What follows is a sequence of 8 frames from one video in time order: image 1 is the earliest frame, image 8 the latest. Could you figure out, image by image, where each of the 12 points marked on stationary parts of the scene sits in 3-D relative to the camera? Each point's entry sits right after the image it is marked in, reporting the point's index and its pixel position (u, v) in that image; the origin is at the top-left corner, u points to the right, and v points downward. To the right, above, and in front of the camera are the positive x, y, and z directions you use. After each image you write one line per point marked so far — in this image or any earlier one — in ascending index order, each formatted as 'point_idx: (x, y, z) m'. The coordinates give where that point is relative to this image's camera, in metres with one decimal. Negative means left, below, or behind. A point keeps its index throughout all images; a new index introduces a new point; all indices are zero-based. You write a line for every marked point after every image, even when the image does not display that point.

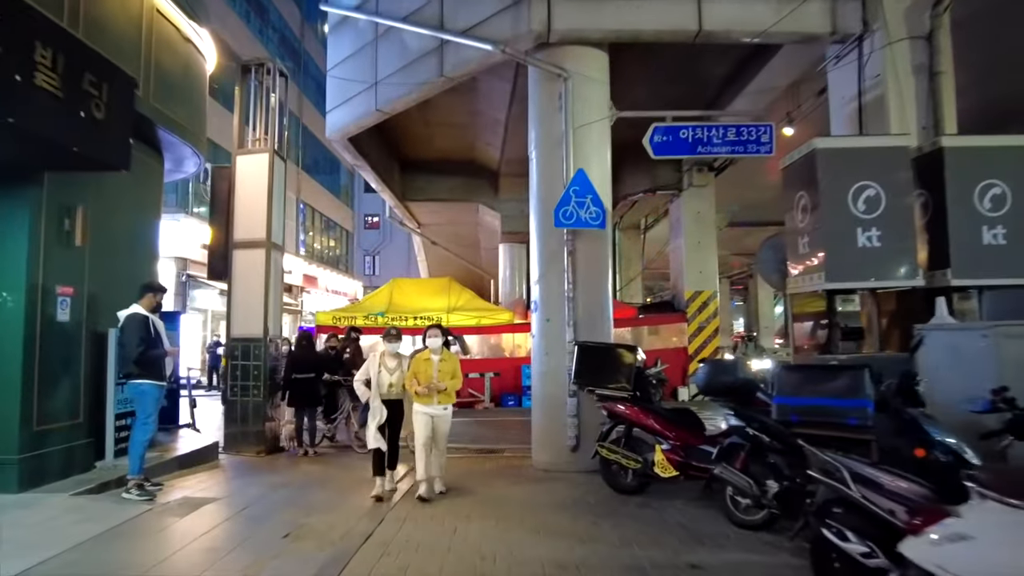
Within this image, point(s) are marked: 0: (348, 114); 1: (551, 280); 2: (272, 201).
0: (-3.0, +3.2, +12.3) m
1: (+0.5, +0.1, +8.7) m
2: (-3.6, +1.3, +10.0) m
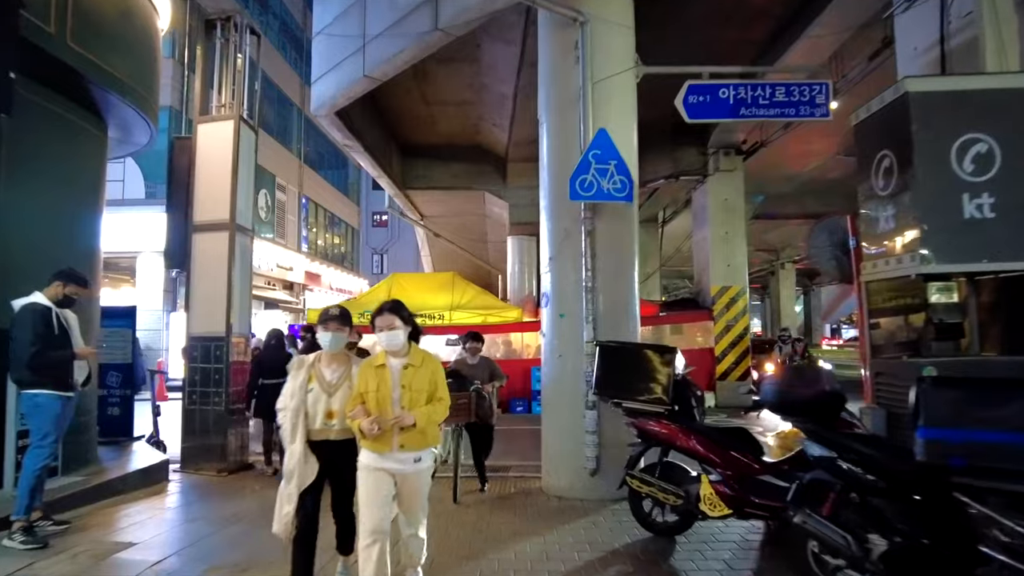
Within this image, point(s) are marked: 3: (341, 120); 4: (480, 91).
0: (-2.9, +3.3, +10.9) m
1: (+0.6, +0.2, +7.2) m
2: (-3.5, +1.4, +8.5) m
3: (-3.1, +3.0, +12.1) m
4: (-0.7, +4.0, +13.6) m
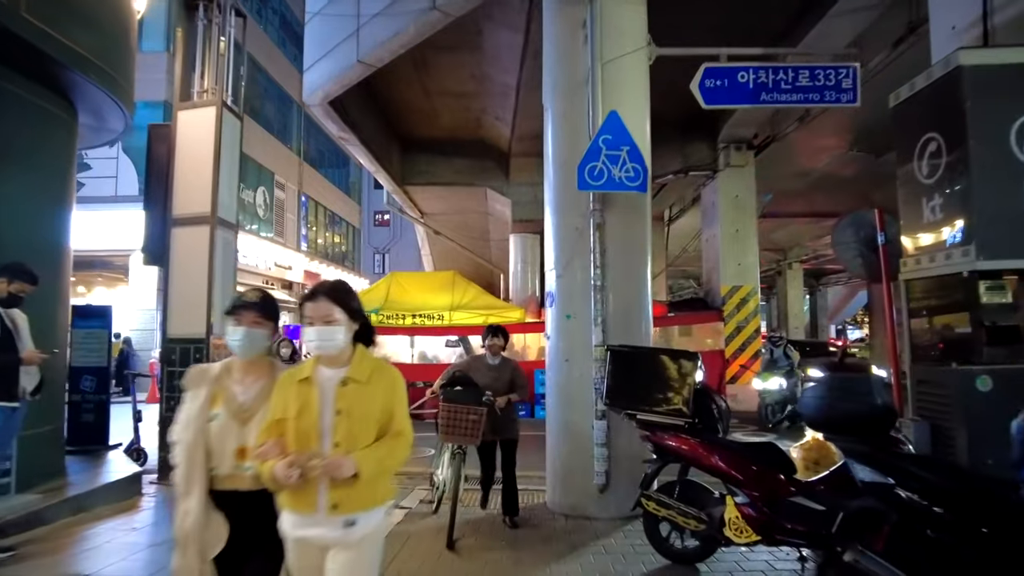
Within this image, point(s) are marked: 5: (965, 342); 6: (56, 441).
0: (-2.8, +3.4, +10.3) m
1: (+0.6, +0.2, +6.6) m
2: (-3.5, +1.4, +8.0) m
3: (-3.1, +3.0, +11.5) m
4: (-0.6, +4.0, +13.0) m
5: (+3.2, -0.4, +4.8) m
6: (-4.8, -1.6, +7.0) m
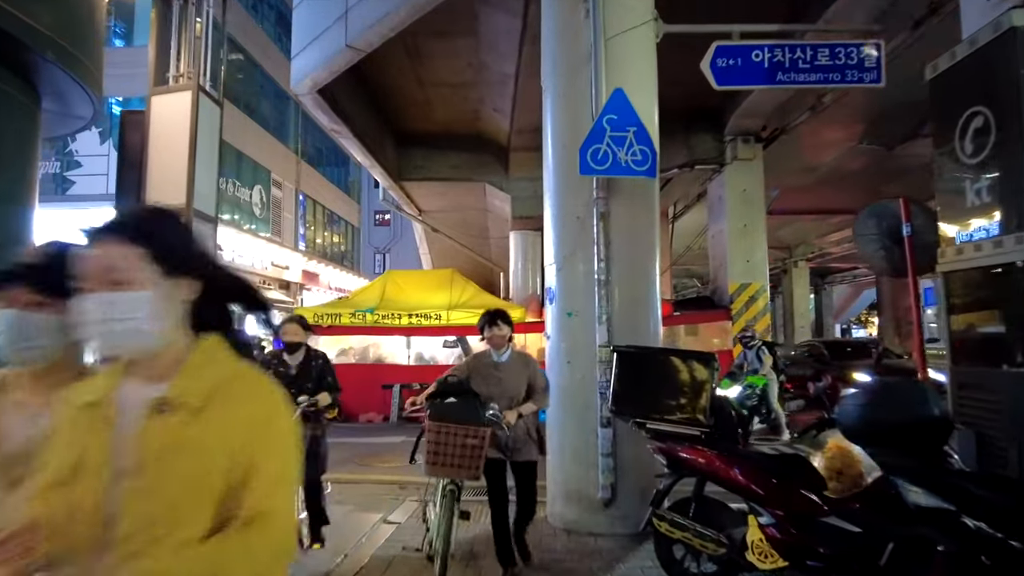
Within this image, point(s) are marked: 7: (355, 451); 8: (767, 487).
0: (-2.9, +3.4, +9.8) m
1: (+0.6, +0.3, +6.1) m
2: (-3.5, +1.5, +7.4) m
3: (-3.1, +3.1, +11.0) m
4: (-0.6, +4.0, +12.4) m
5: (+3.2, -0.3, +4.3) m
6: (-4.8, -1.6, +6.4) m
7: (-2.5, -2.6, +10.7) m
8: (+1.6, -1.2, +4.1) m
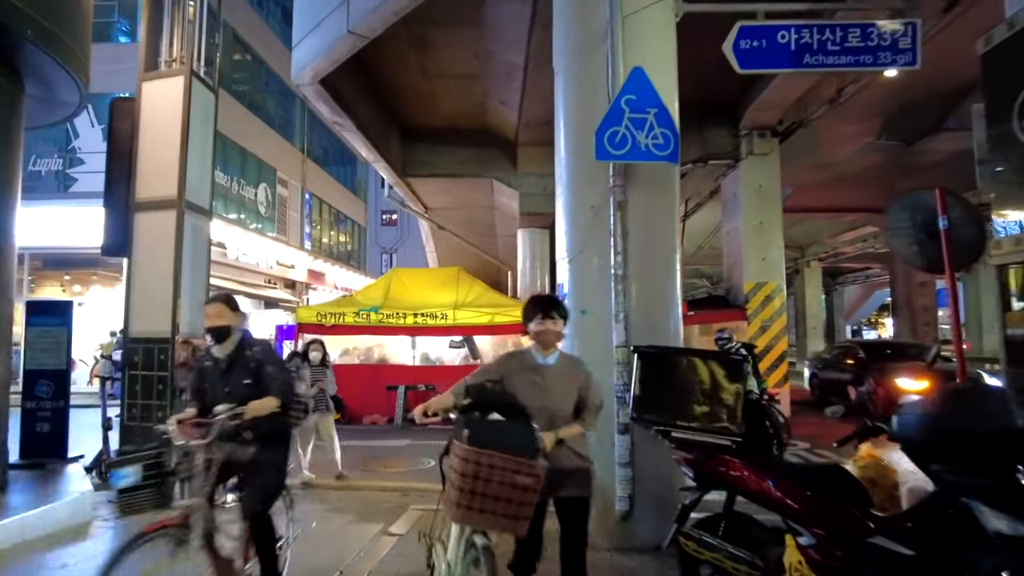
0: (-2.7, +3.4, +9.4) m
1: (+0.7, +0.3, +5.6) m
2: (-3.4, +1.5, +7.0) m
3: (-2.9, +3.1, +10.6) m
4: (-0.5, +4.1, +12.0) m
5: (+3.2, -0.3, +3.8) m
6: (-4.7, -1.5, +6.1) m
7: (-2.4, -2.6, +10.4) m
8: (+1.7, -1.2, +3.7) m
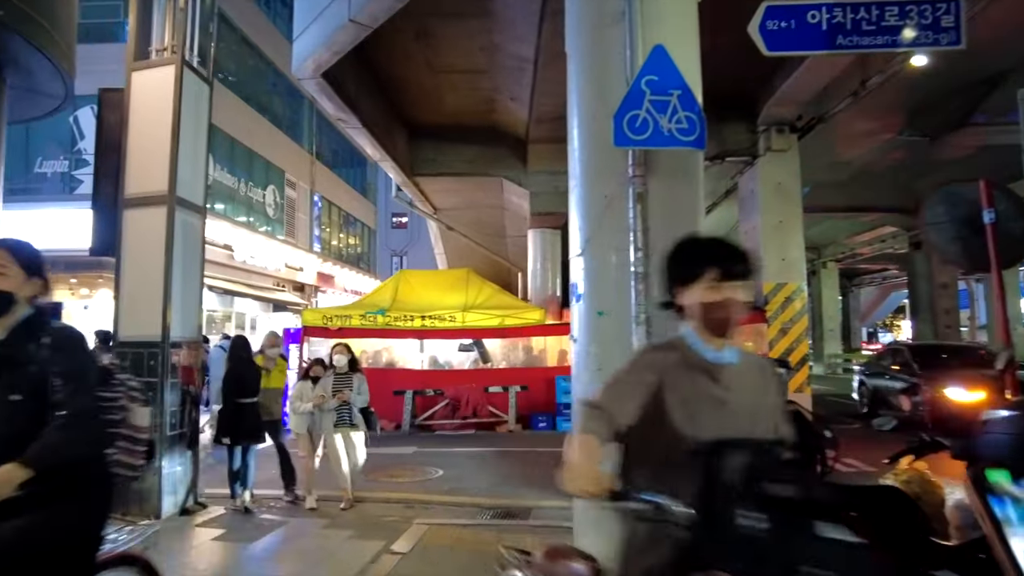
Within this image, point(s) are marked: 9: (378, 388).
0: (-2.6, +3.4, +9.0) m
1: (+0.7, +0.3, +5.2) m
2: (-3.3, +1.5, +6.7) m
3: (-2.8, +3.1, +10.2) m
4: (-0.3, +4.1, +11.6) m
5: (+3.3, -0.3, +3.3) m
6: (-4.6, -1.5, +5.7) m
7: (-2.2, -2.6, +9.9) m
8: (+1.7, -1.2, +3.2) m
9: (-2.8, -2.1, +13.9) m
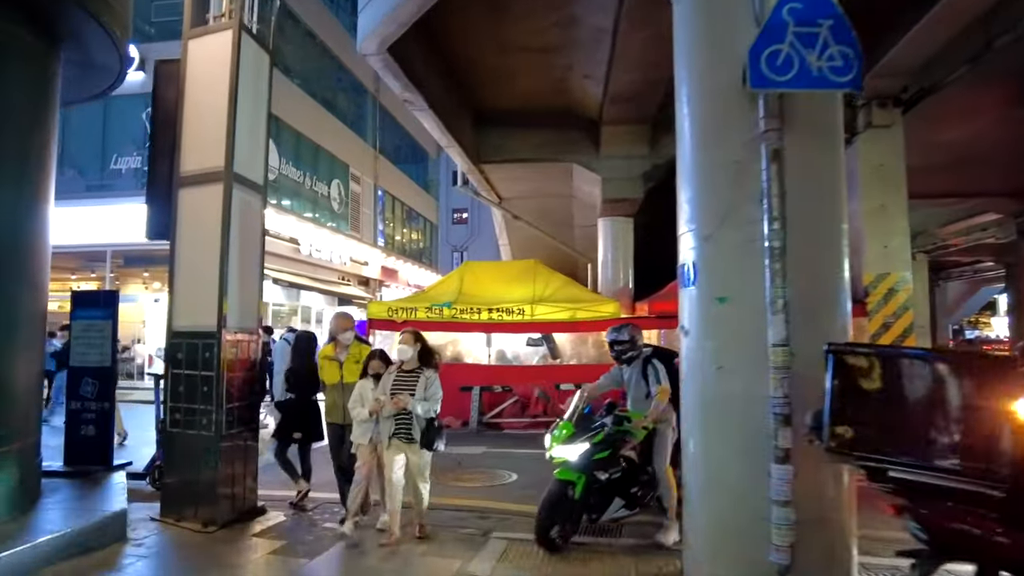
0: (-1.6, +3.6, +8.4) m
1: (+1.4, +0.4, +4.3) m
2: (-2.5, +1.6, +6.1) m
3: (-1.7, +3.2, +9.6) m
4: (+0.9, +4.2, +10.8) m
5: (+3.8, -0.2, +2.2) m
6: (-3.9, -1.4, +5.3) m
7: (-1.2, -2.5, +9.3) m
8: (+2.2, -1.1, +2.3) m
9: (-1.4, -1.9, +13.3) m
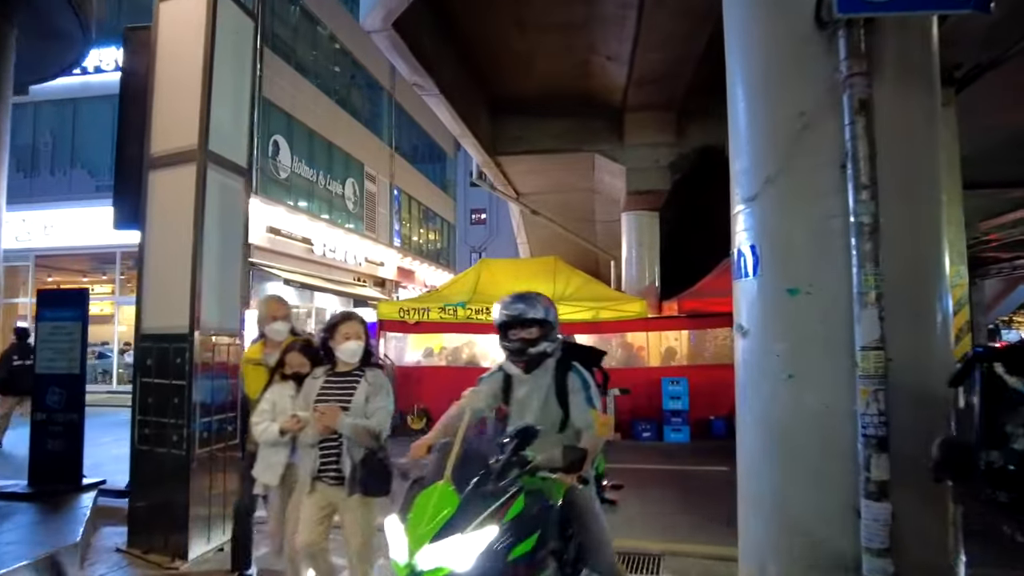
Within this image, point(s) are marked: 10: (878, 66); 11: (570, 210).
0: (-1.4, +3.6, +7.6) m
1: (+1.5, +0.5, +3.4) m
2: (-2.4, +1.7, +5.4) m
3: (-1.5, +3.3, +8.8) m
4: (+1.2, +4.3, +9.9) m
5: (+3.8, -0.1, +1.3) m
6: (-3.8, -1.4, +4.6) m
7: (-0.9, -2.4, +8.5) m
8: (+2.2, -1.0, +1.4) m
9: (-1.0, -1.9, +12.5) m
10: (+1.8, +1.1, +3.3) m
11: (+1.6, +2.2, +19.1) m
